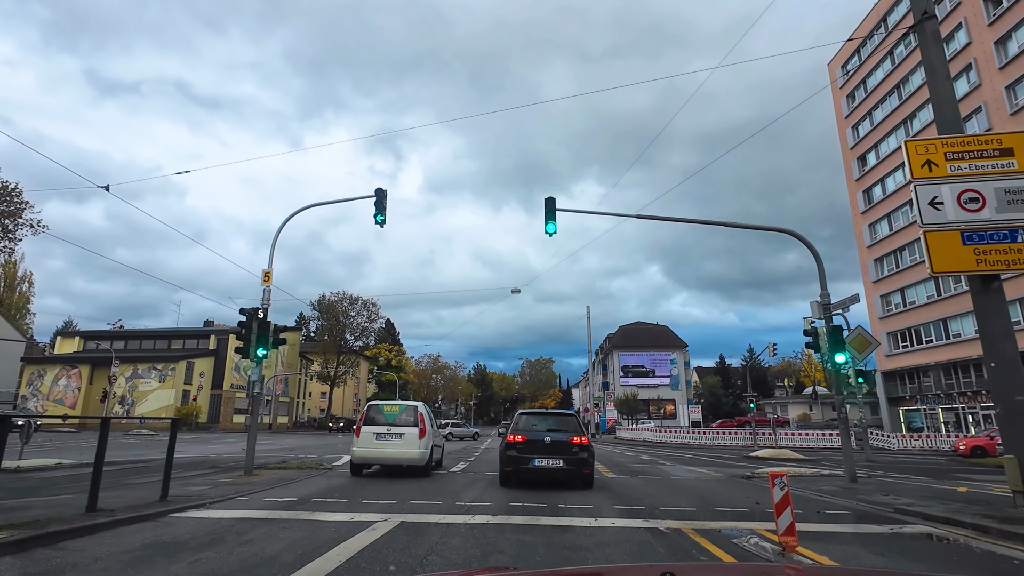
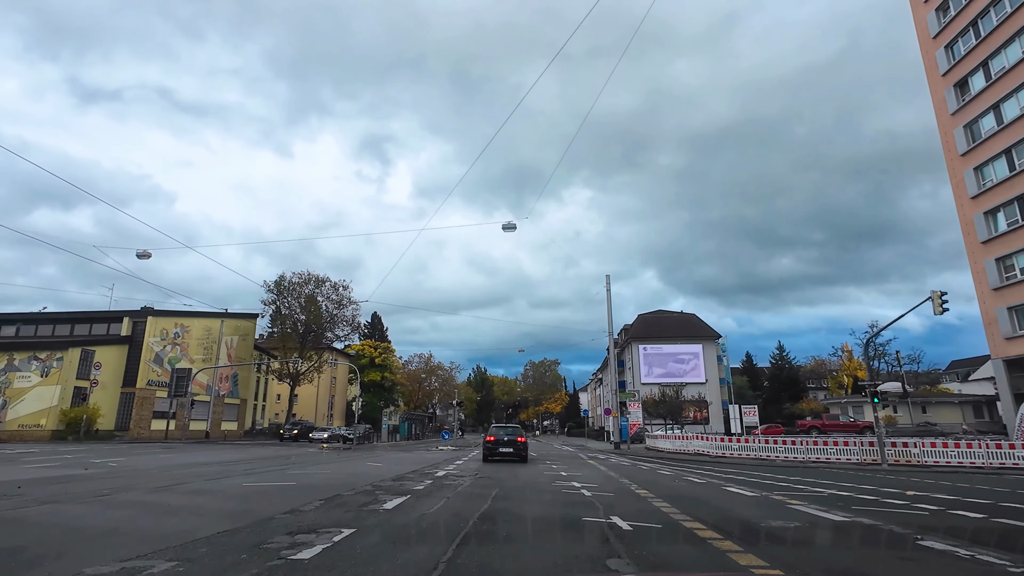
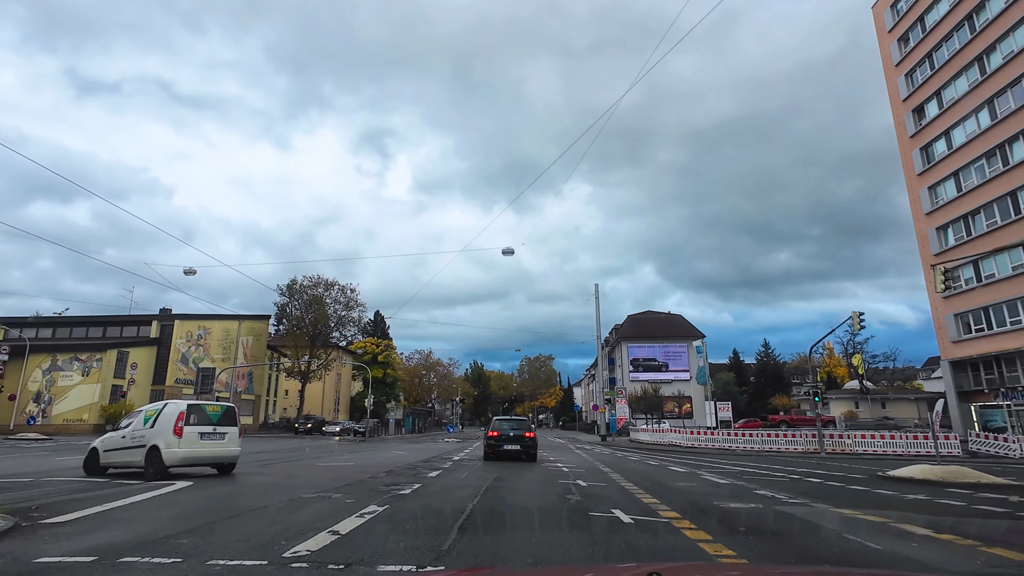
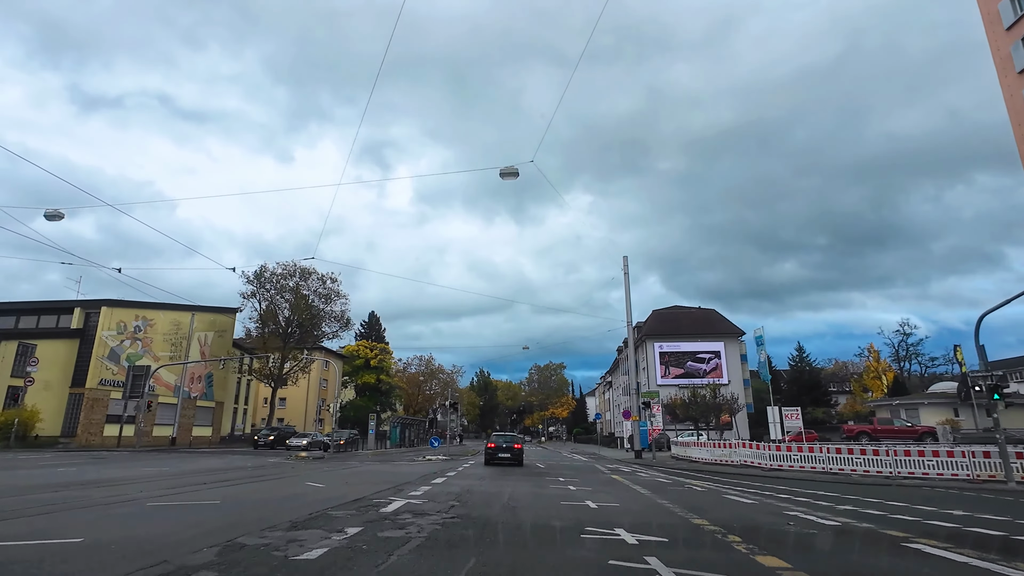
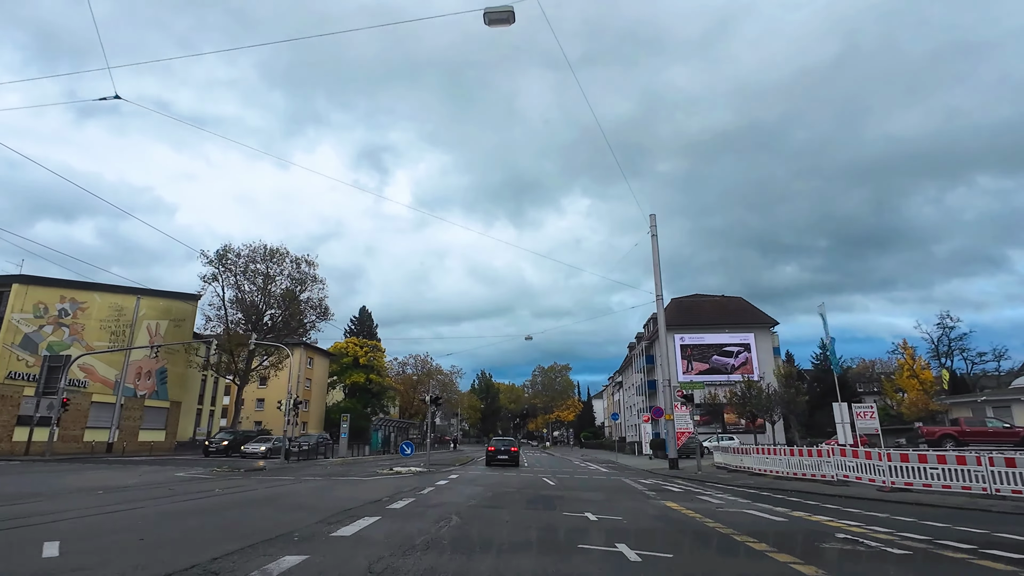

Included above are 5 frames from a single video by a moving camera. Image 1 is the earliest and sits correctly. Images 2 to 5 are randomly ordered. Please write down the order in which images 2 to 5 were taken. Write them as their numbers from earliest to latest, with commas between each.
3, 2, 4, 5
